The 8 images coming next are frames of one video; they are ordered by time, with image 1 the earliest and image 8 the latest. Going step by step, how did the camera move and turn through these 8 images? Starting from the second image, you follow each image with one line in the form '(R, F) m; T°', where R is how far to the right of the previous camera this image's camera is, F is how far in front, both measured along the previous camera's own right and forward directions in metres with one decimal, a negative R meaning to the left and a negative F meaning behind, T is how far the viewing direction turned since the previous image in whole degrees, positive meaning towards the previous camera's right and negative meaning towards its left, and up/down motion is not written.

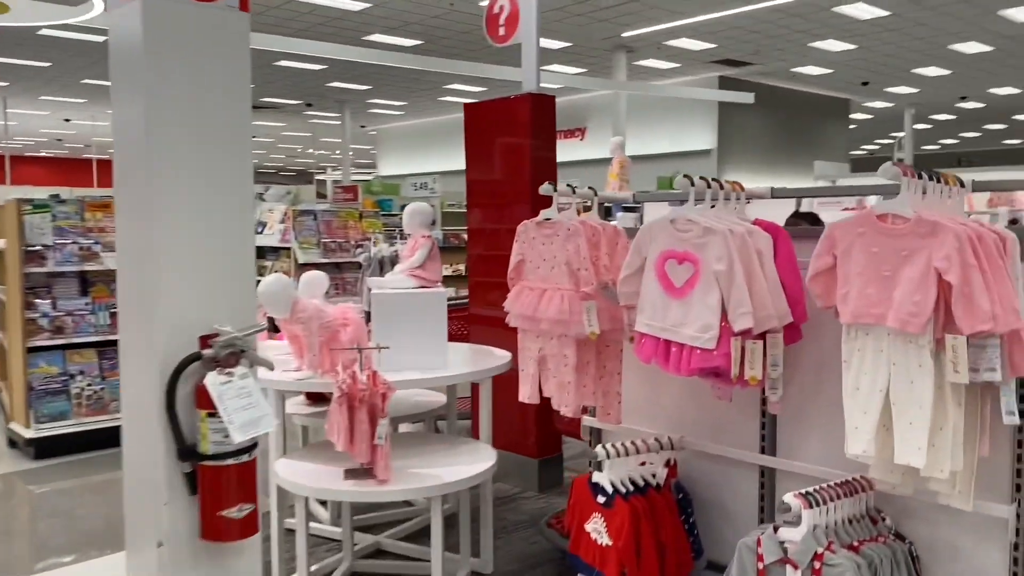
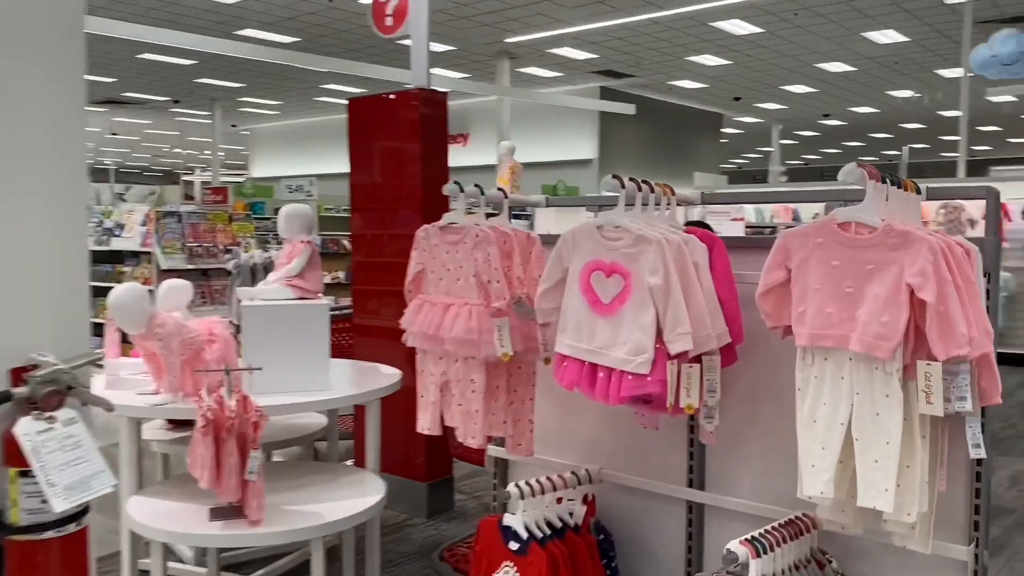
(-0.1, +0.3) m; +8°
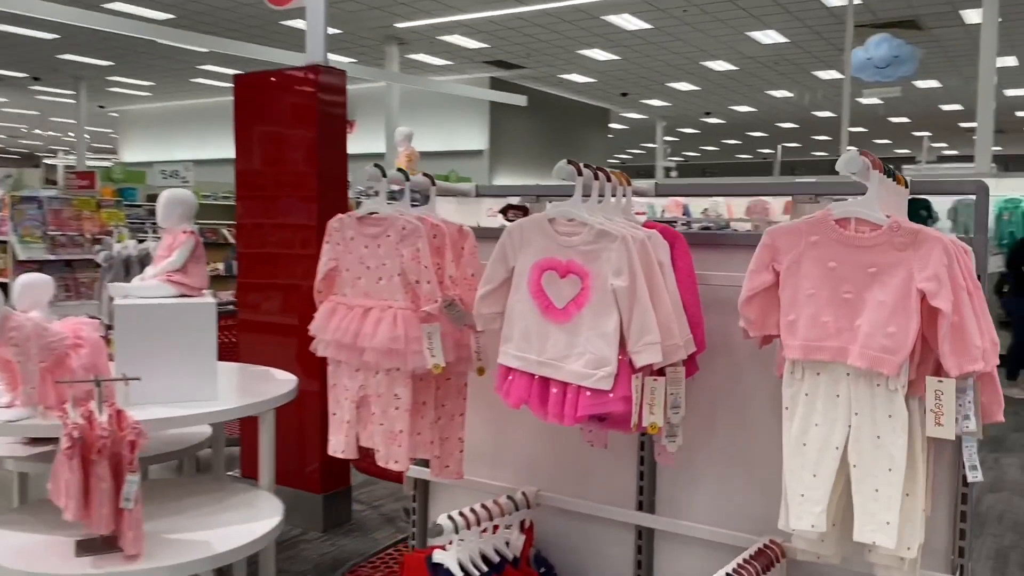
(-0.1, +0.3) m; +7°
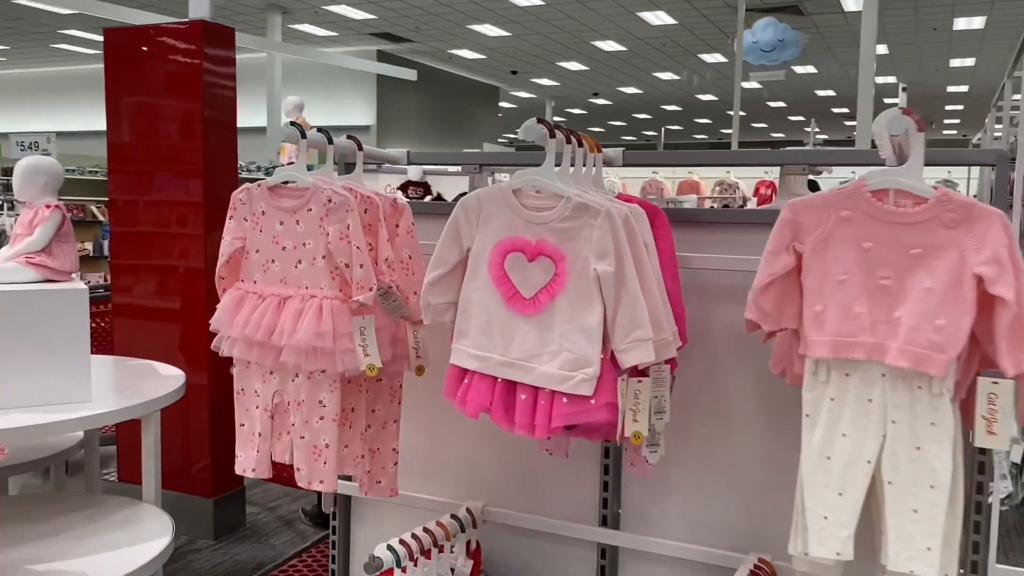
(-0.1, +0.3) m; +7°
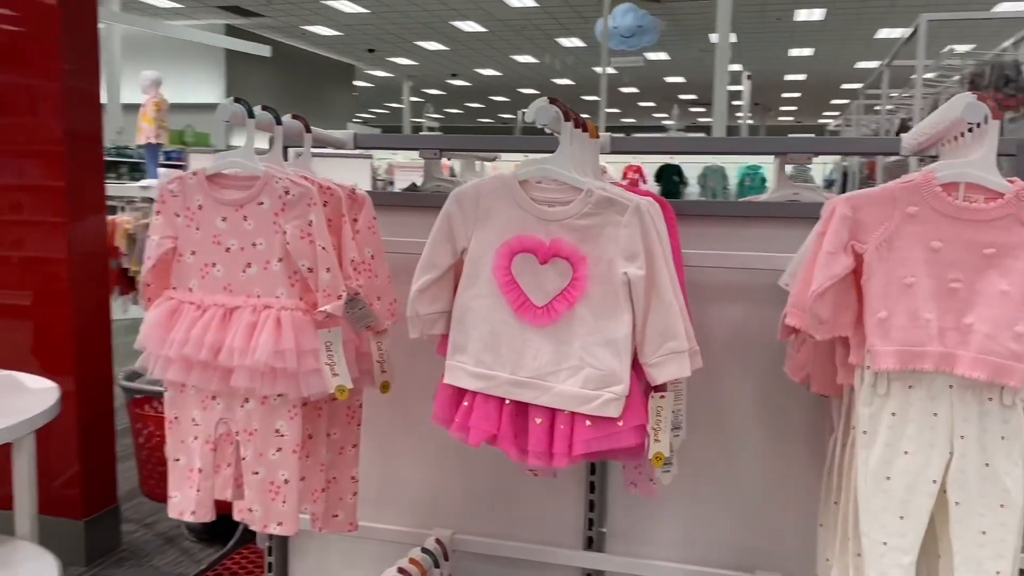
(-0.2, +0.2) m; +9°
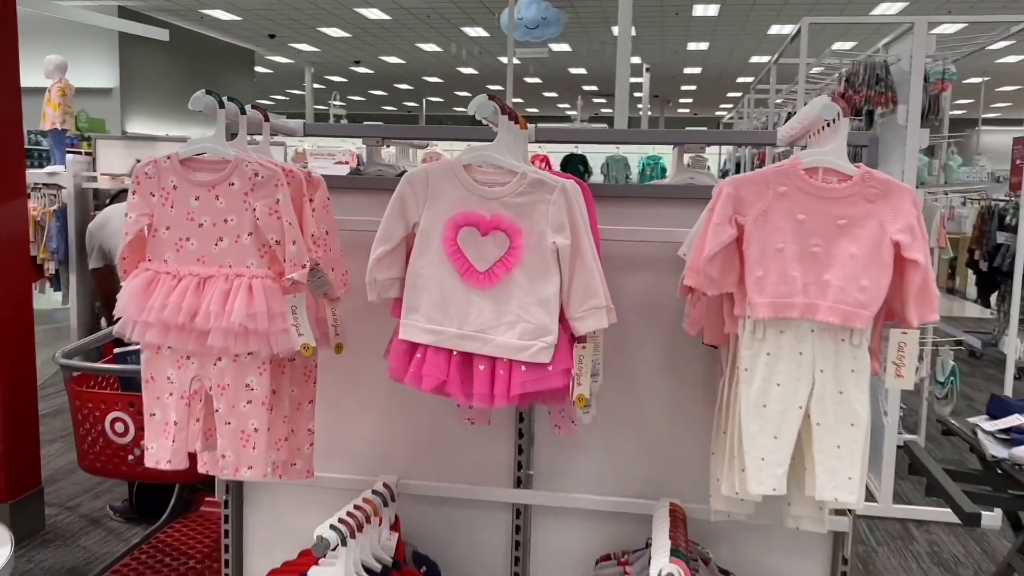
(-0.1, -0.2) m; +6°
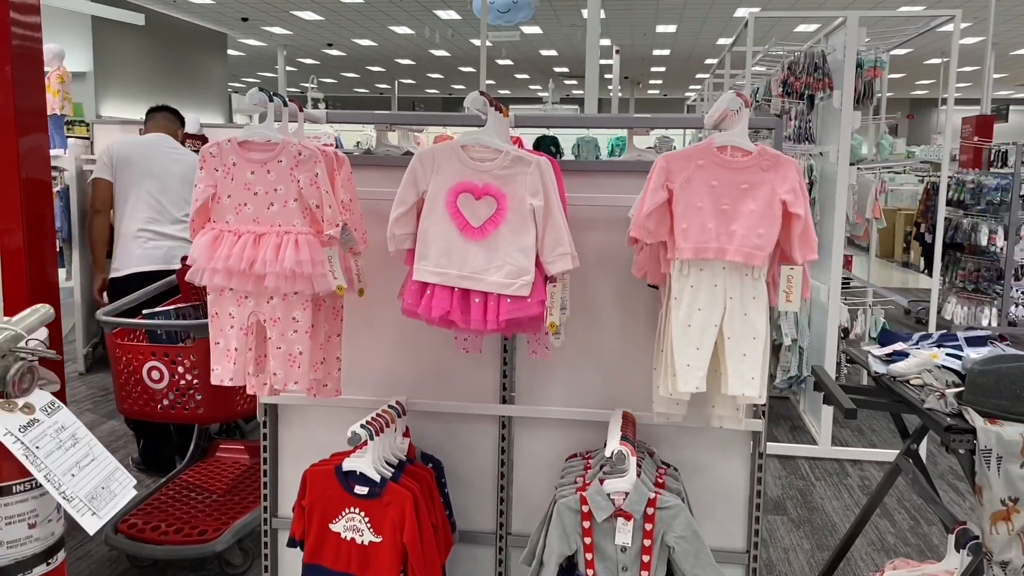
(0.0, -0.5) m; +2°
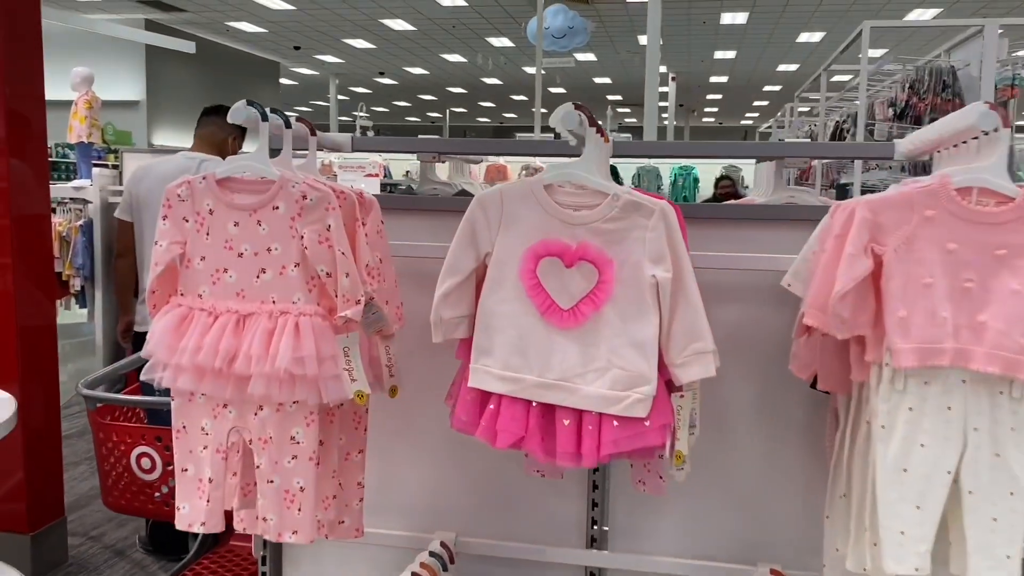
(-0.1, +0.7) m; -3°
